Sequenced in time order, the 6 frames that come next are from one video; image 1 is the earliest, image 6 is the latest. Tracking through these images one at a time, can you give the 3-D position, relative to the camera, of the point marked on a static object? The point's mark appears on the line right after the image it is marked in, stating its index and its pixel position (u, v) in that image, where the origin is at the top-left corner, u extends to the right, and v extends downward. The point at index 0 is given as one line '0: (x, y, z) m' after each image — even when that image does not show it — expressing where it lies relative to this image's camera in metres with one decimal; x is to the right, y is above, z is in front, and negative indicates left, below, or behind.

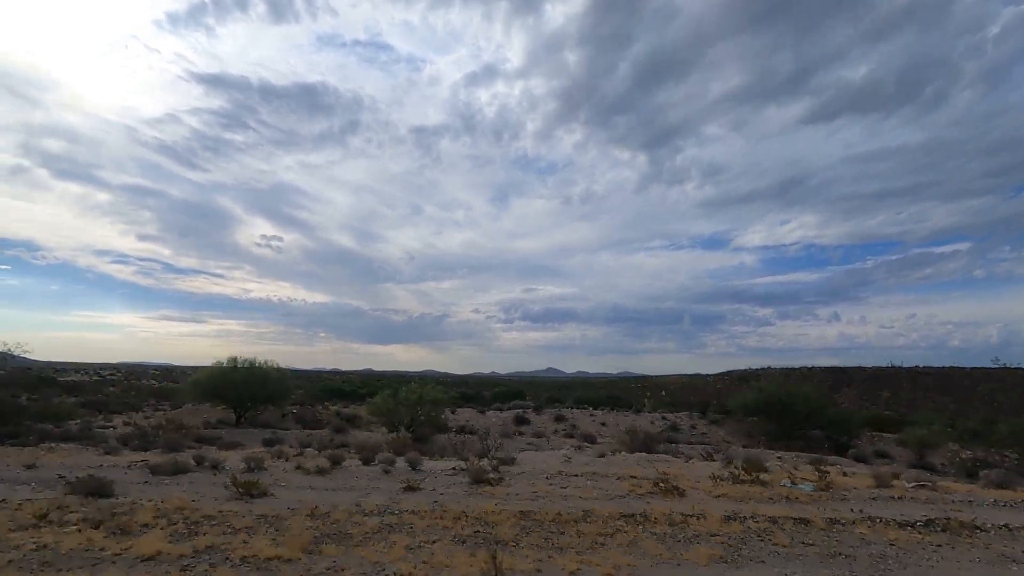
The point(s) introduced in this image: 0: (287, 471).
0: (-5.2, -4.2, +13.2) m
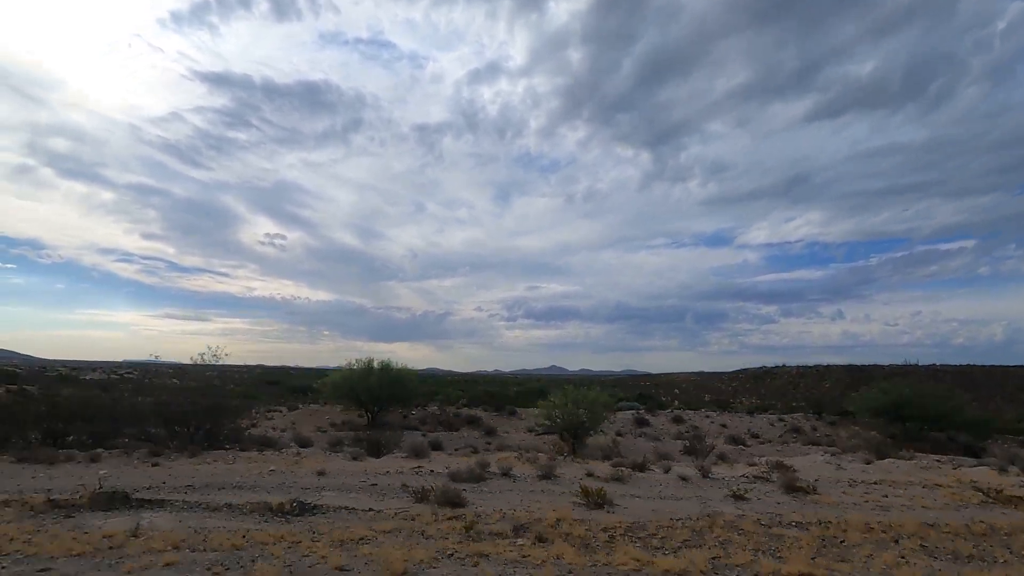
0: (+1.5, -4.4, +13.1) m
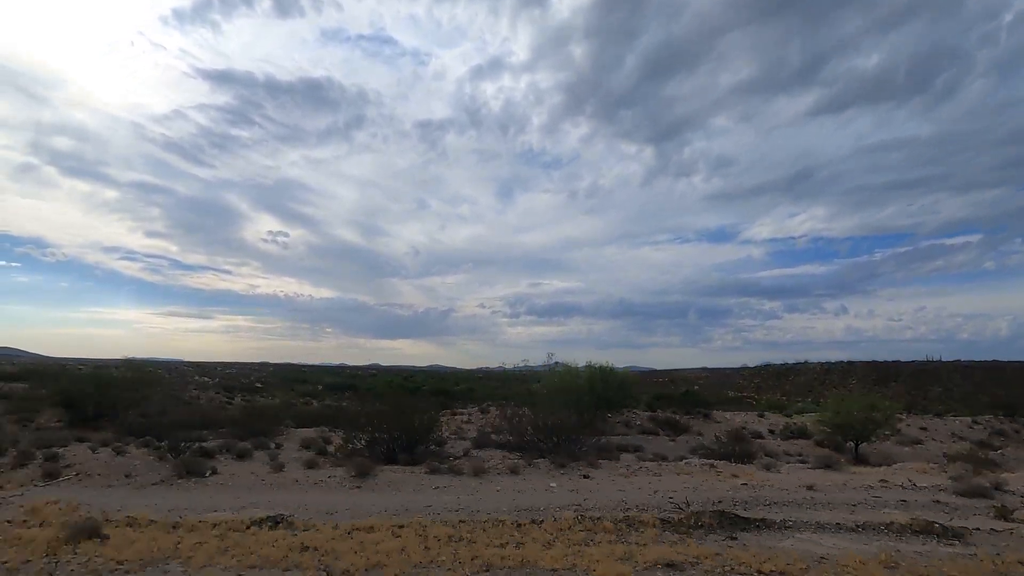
0: (+12.6, -4.6, +12.8) m
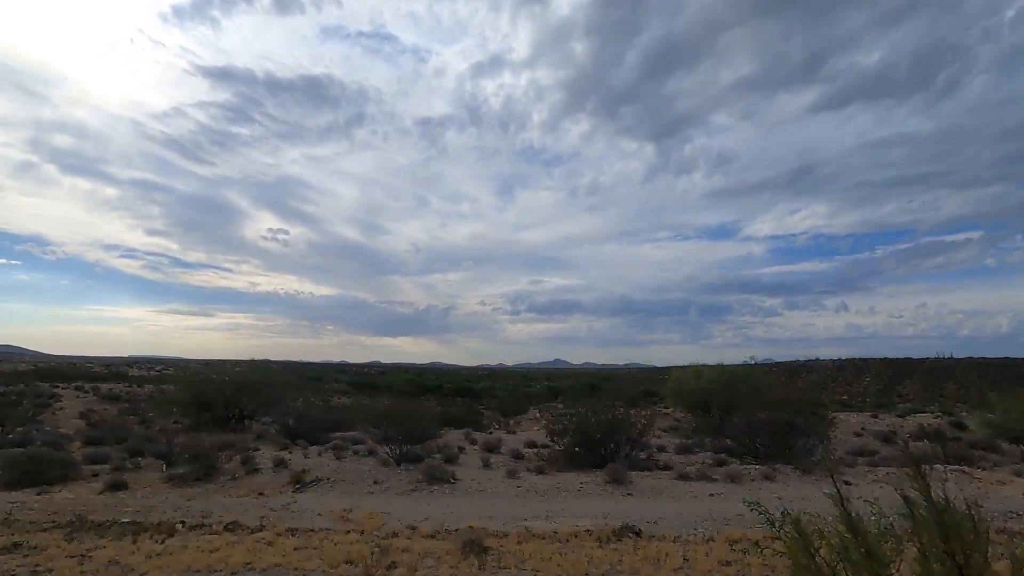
0: (+19.1, -4.7, +12.7) m
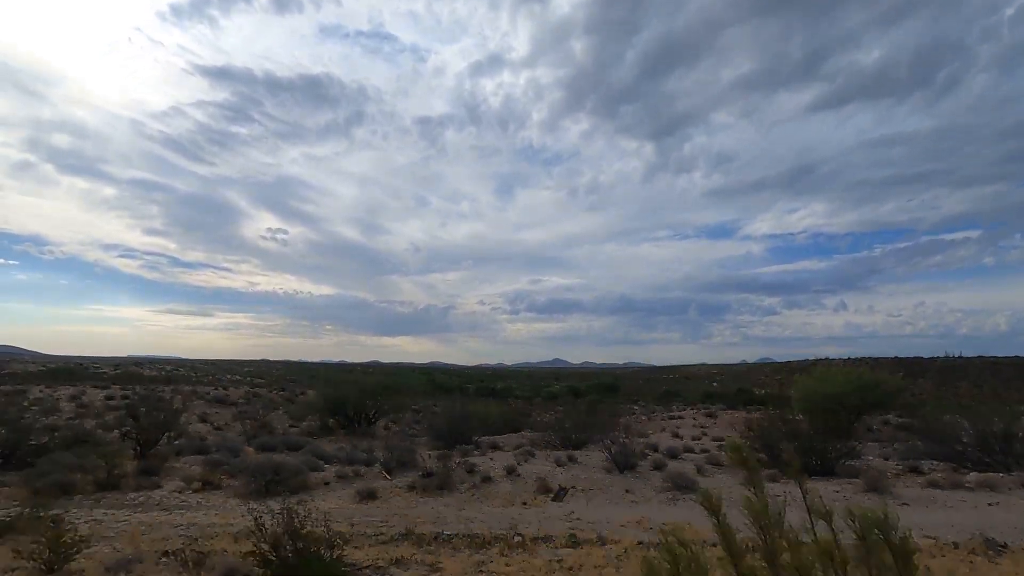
0: (+25.7, -4.8, +12.6) m
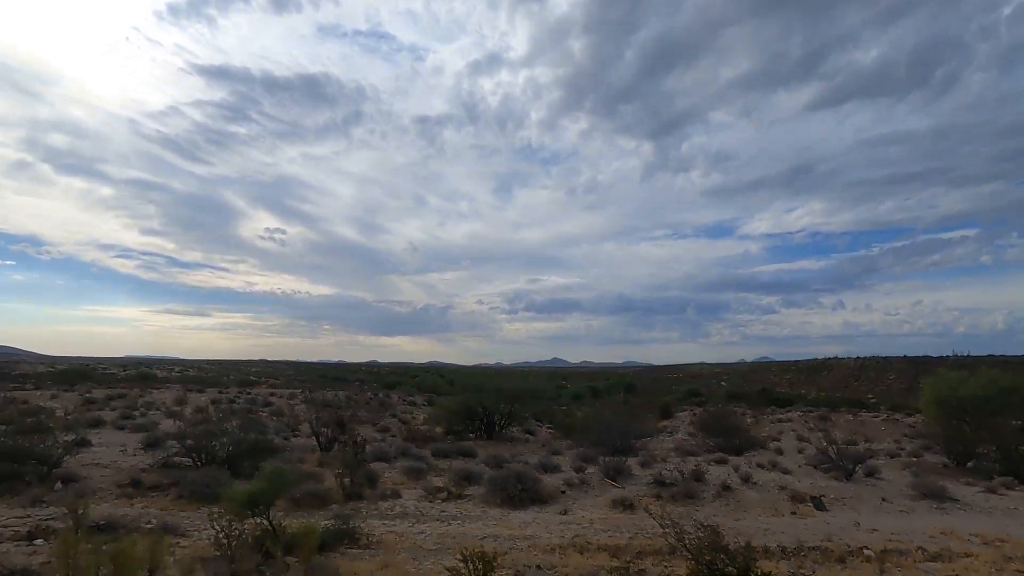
0: (+32.2, -5.0, +12.5) m
